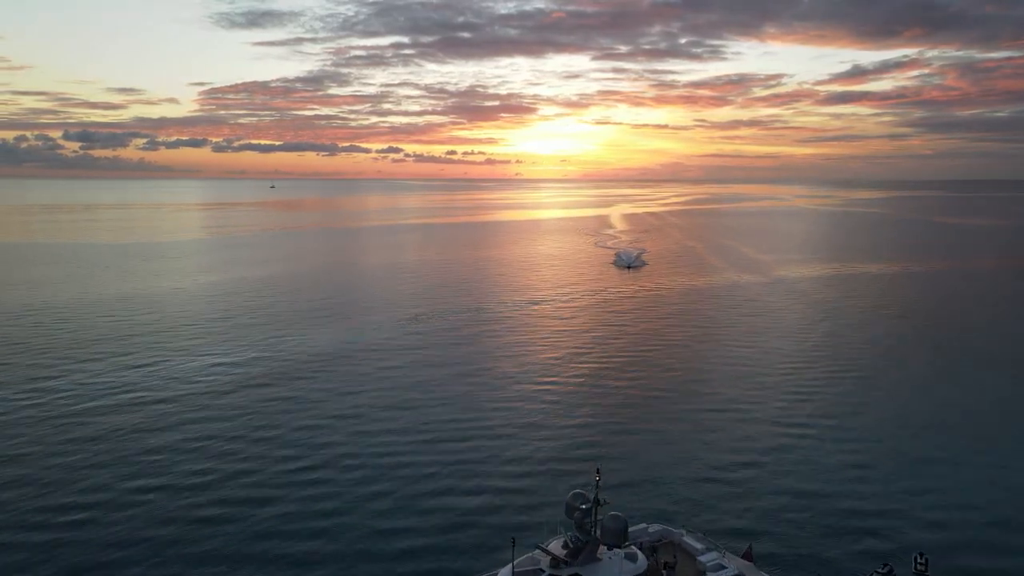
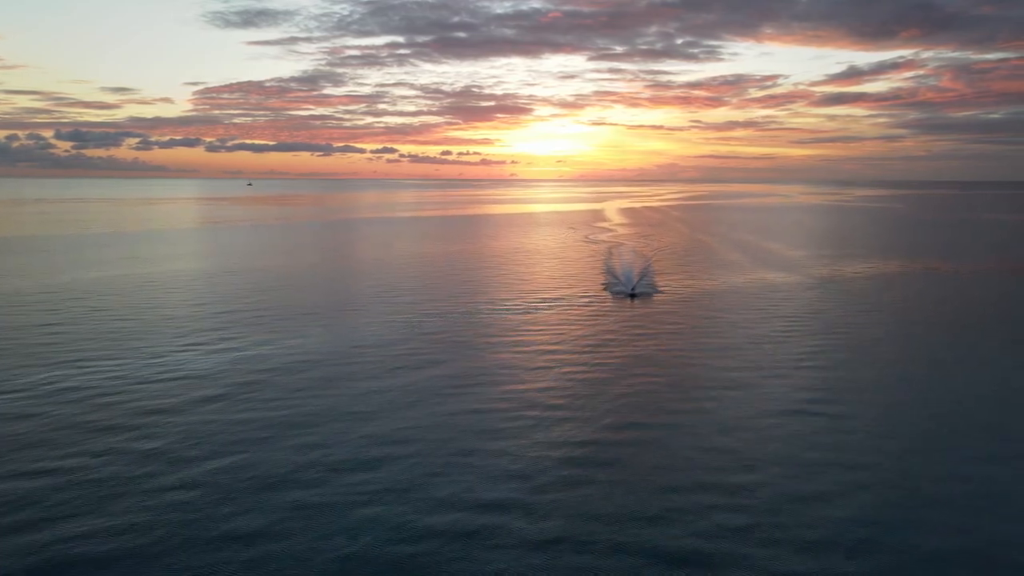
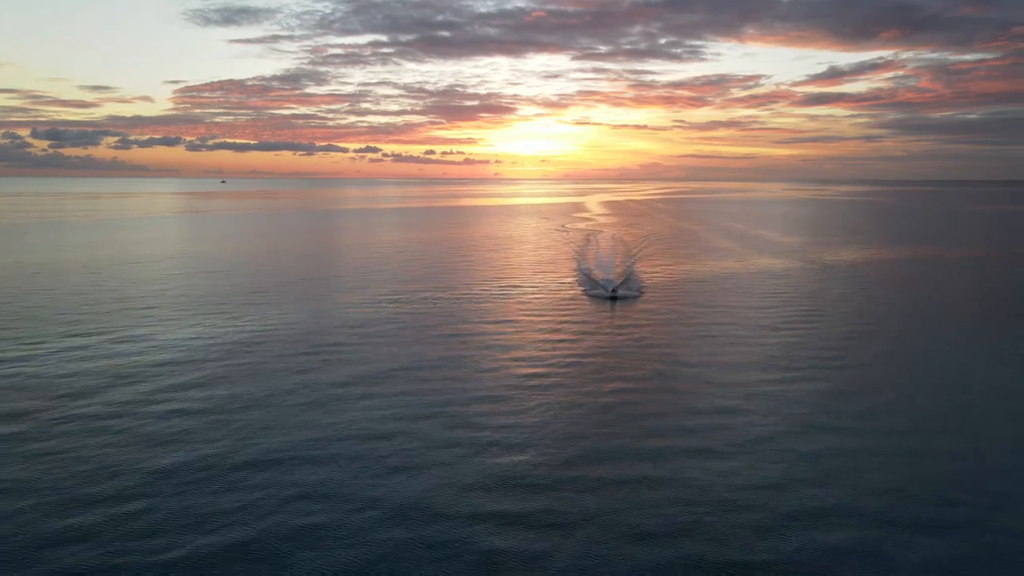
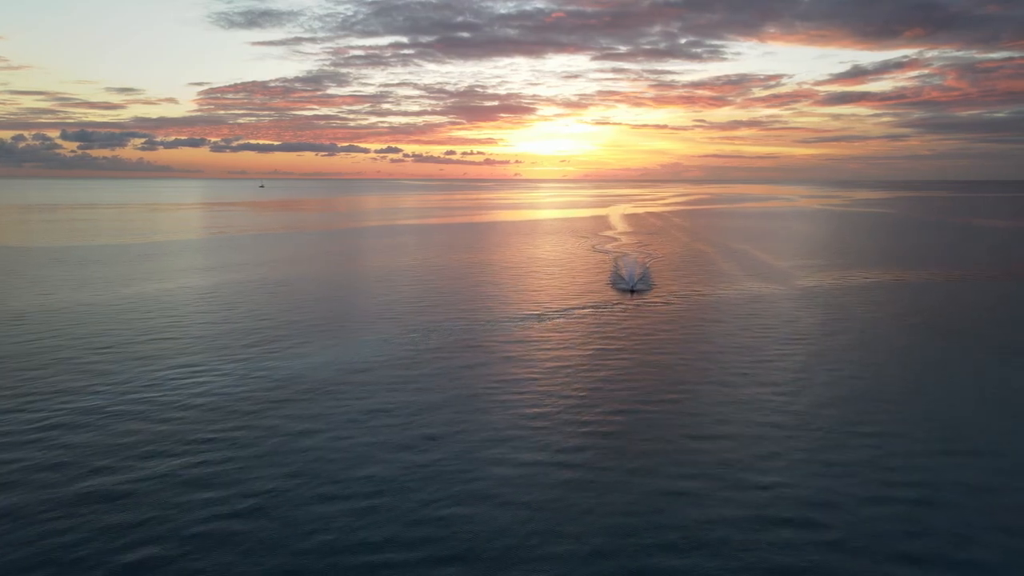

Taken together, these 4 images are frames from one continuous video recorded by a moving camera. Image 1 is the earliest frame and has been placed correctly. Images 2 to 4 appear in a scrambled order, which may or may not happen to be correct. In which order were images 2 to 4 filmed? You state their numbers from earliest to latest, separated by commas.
4, 2, 3
